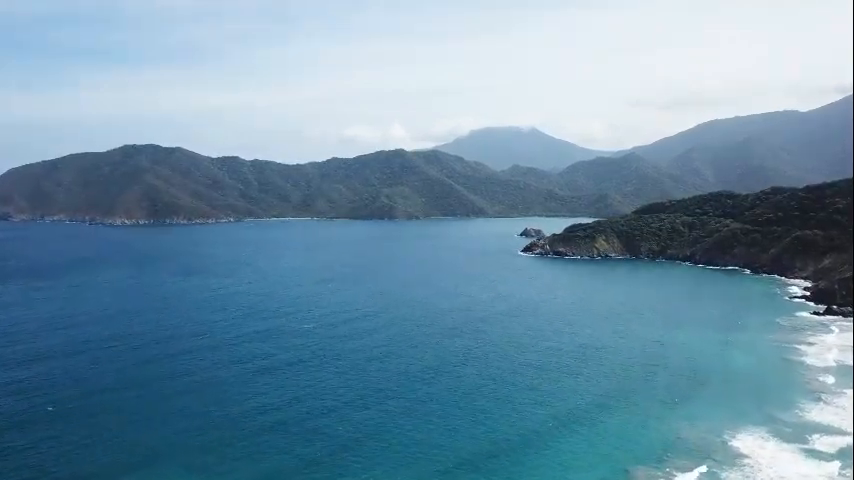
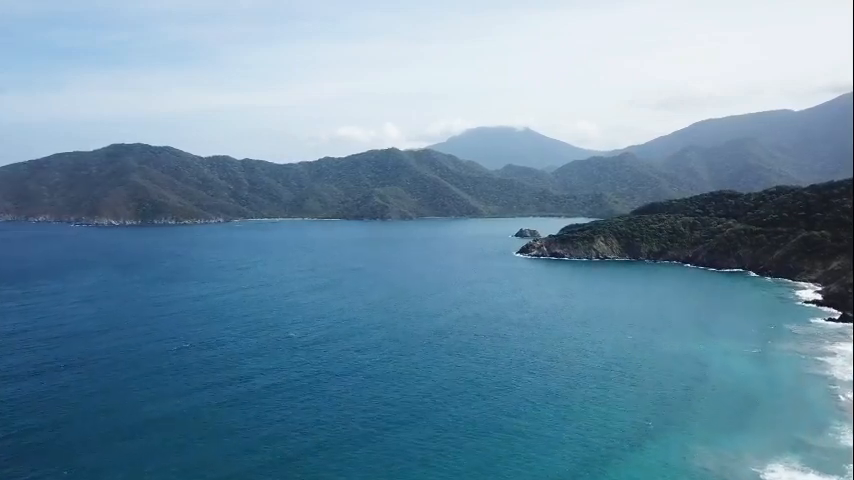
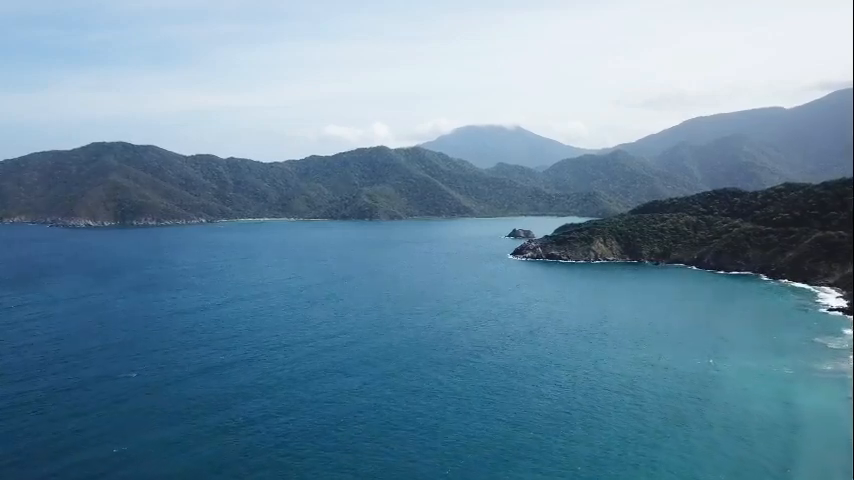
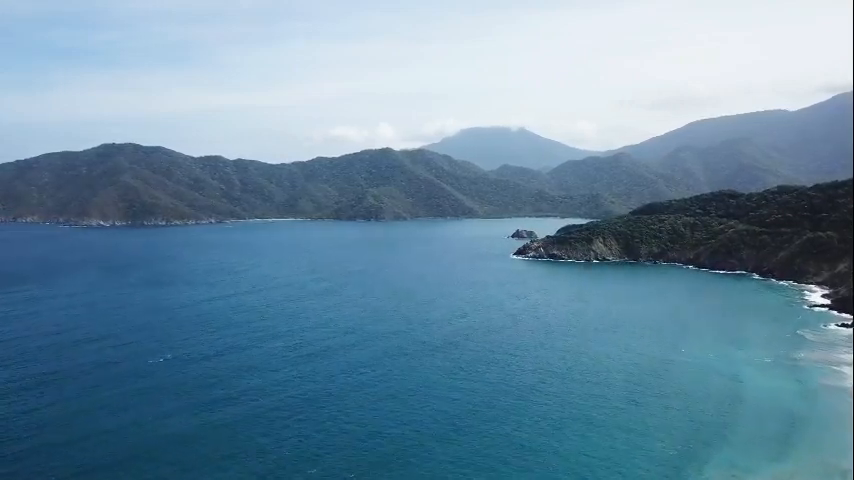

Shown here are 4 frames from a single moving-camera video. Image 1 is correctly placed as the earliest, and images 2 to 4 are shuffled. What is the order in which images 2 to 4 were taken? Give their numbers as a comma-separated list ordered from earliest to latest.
2, 4, 3
